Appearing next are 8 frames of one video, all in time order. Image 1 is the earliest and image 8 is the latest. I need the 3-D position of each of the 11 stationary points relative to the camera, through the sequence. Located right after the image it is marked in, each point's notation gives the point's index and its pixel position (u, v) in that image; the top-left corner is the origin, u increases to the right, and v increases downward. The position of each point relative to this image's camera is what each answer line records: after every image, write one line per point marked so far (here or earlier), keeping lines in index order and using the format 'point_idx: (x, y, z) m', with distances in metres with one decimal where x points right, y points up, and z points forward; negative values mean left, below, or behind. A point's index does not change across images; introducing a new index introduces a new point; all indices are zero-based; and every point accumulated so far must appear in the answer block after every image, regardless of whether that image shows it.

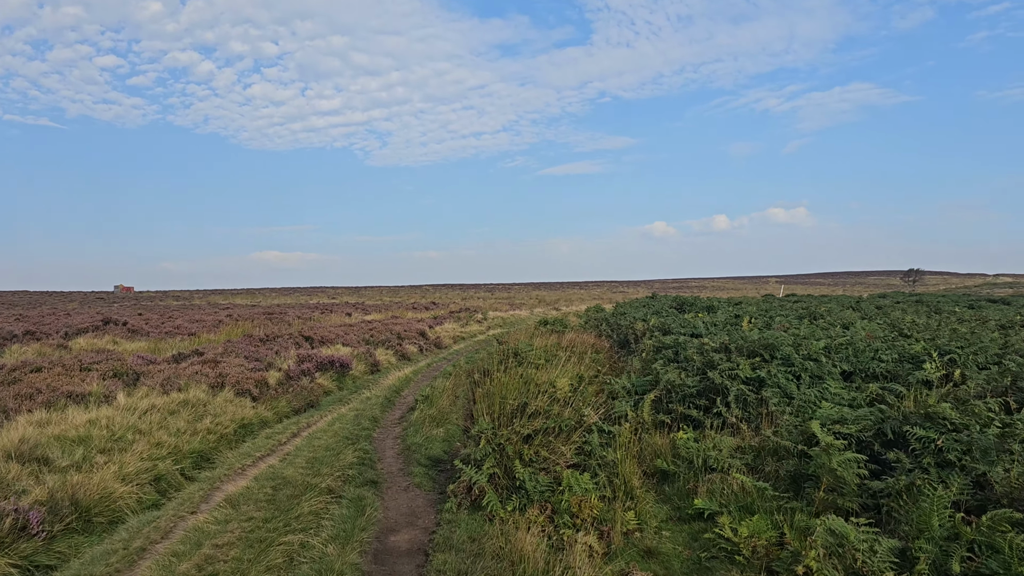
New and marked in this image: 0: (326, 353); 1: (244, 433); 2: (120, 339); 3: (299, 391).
0: (-3.6, -1.3, +15.4) m
1: (-2.9, -1.5, +8.5) m
2: (-9.5, -1.2, +19.4) m
3: (-2.9, -1.4, +10.9) m
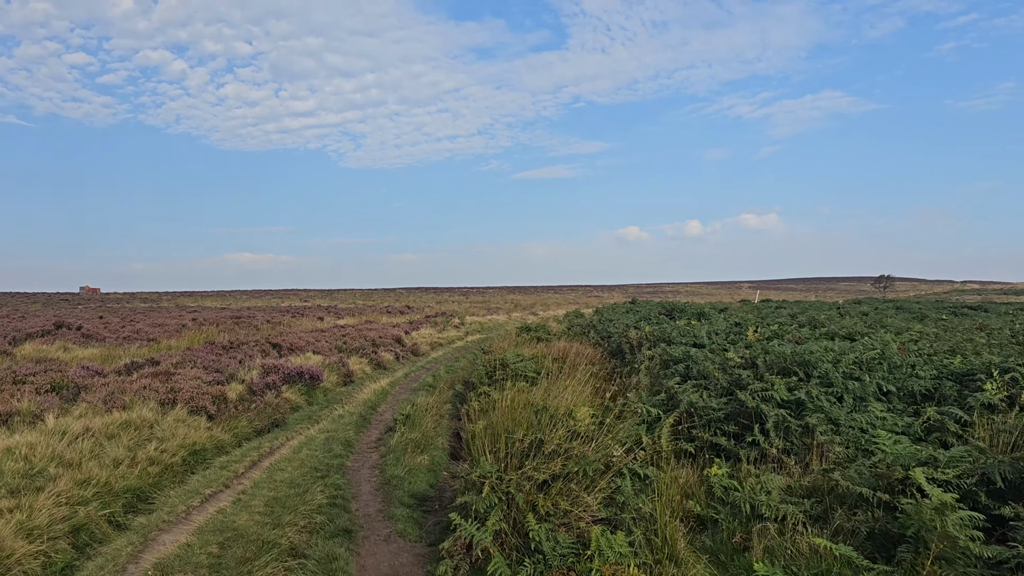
0: (-3.8, -1.3, +14.1) m
1: (-2.9, -1.6, +7.3) m
2: (-9.8, -1.3, +17.9) m
3: (-3.0, -1.5, +9.7) m
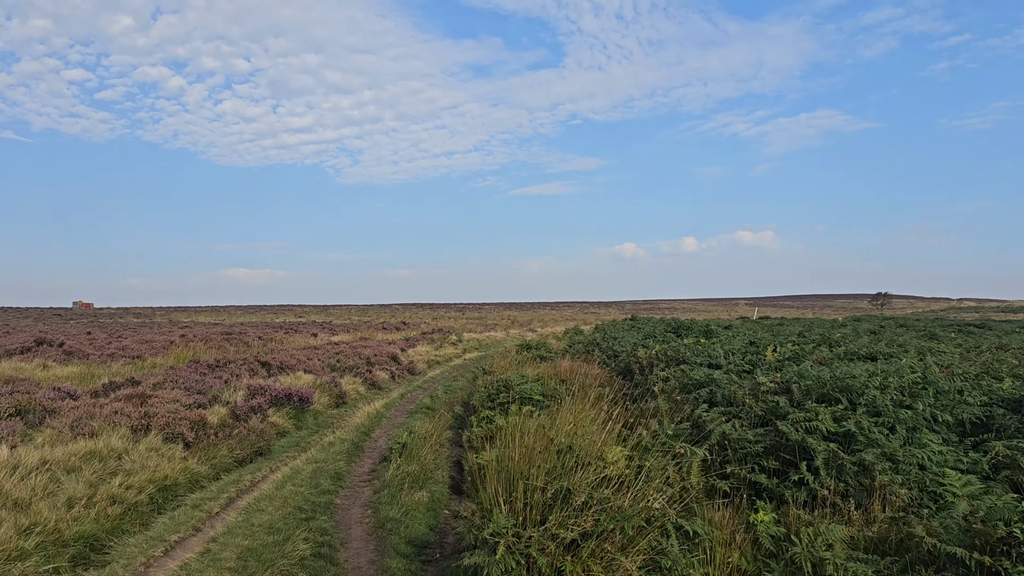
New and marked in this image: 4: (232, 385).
0: (-3.8, -1.6, +13.3) m
1: (-2.8, -1.7, +6.5) m
2: (-9.8, -1.6, +17.1) m
3: (-3.0, -1.6, +8.9) m
4: (-4.4, -1.5, +12.8) m
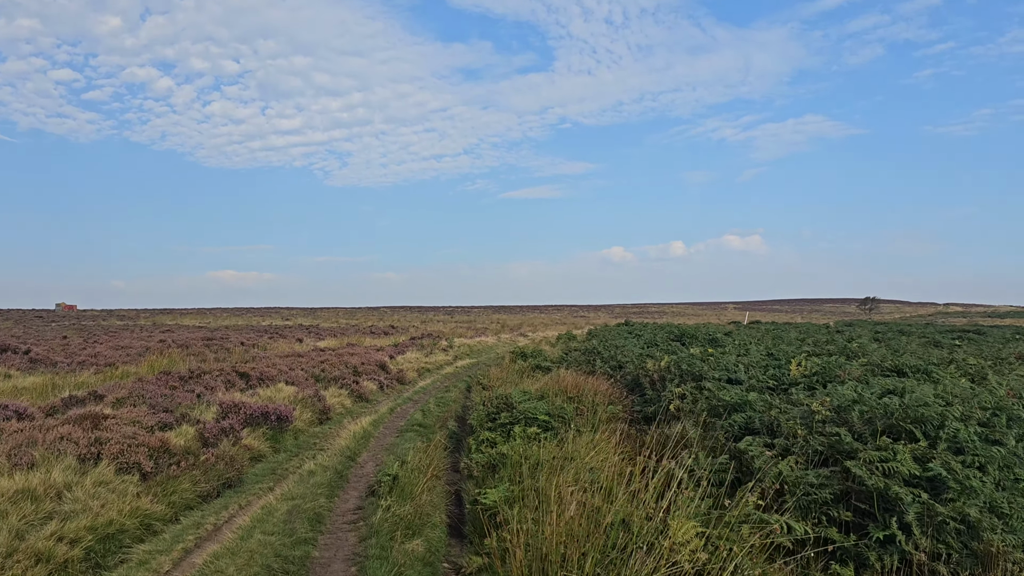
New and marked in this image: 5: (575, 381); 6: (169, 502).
0: (-3.8, -1.7, +12.2) m
1: (-2.7, -1.8, +5.4) m
2: (-9.9, -1.7, +15.9) m
3: (-2.9, -1.7, +7.8) m
4: (-4.5, -1.6, +11.7) m
5: (+1.0, -1.5, +12.7) m
6: (-2.8, -1.8, +6.6) m
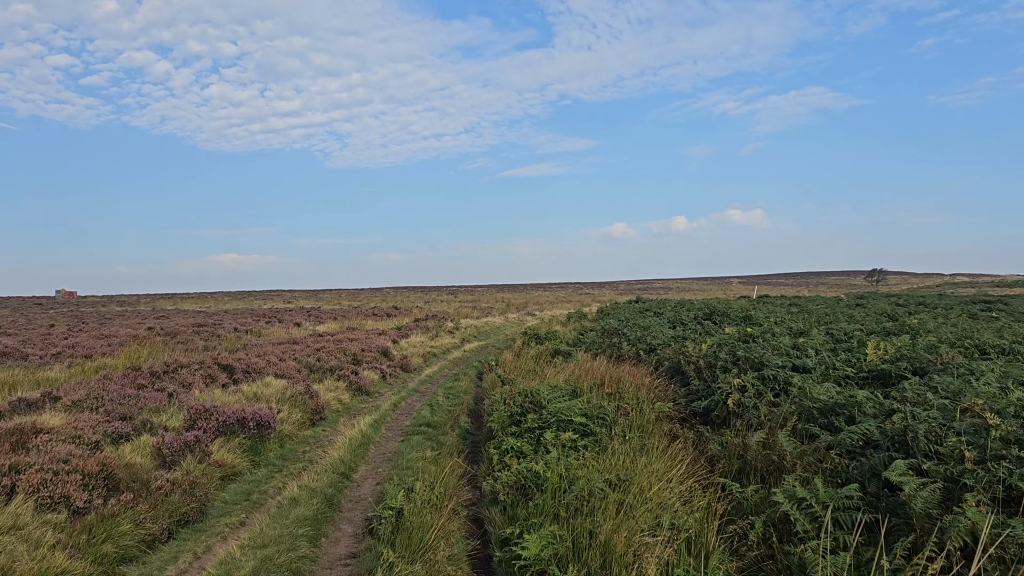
0: (-3.5, -1.4, +10.5) m
1: (-2.5, -1.7, +3.7) m
2: (-9.6, -1.4, +14.3) m
3: (-2.6, -1.5, +6.1) m
4: (-4.2, -1.4, +10.0) m
5: (+1.3, -1.1, +11.0) m
6: (-2.6, -1.6, +4.9) m
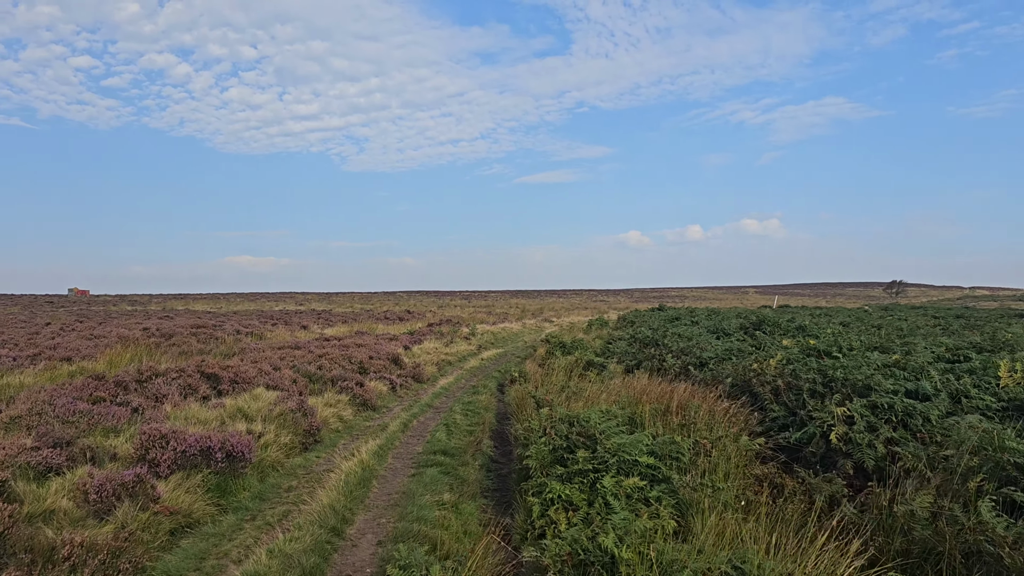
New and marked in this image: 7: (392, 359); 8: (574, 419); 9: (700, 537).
0: (-3.1, -1.4, +8.8) m
1: (-2.2, -1.6, +1.9) m
2: (-9.1, -1.3, +12.6) m
3: (-2.3, -1.5, +4.3) m
4: (-3.8, -1.3, +8.2) m
5: (+1.7, -1.1, +9.1) m
6: (-2.3, -1.5, +3.1) m
7: (-2.5, -1.5, +16.9) m
8: (+0.5, -1.1, +6.9) m
9: (+1.0, -1.3, +4.4) m
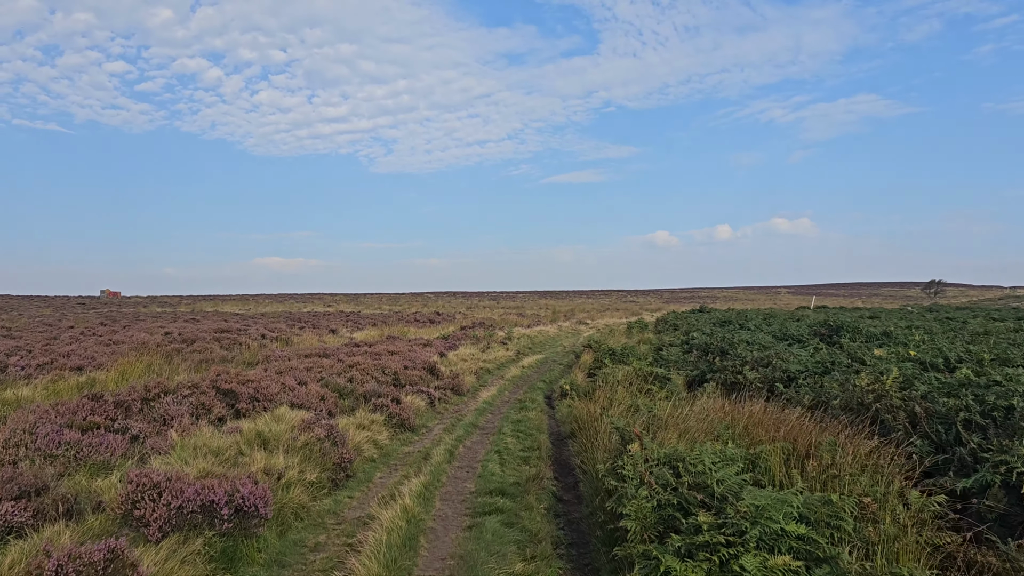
0: (-2.5, -1.4, +7.4) m
1: (-1.8, -1.6, +0.5) m
2: (-8.4, -1.4, +11.4) m
3: (-1.8, -1.5, +2.9) m
4: (-3.2, -1.4, +6.8) m
5: (+2.3, -1.2, +7.6) m
6: (-1.8, -1.6, +1.7) m
7: (-1.6, -1.6, +15.5) m
8: (+1.1, -1.2, +5.4) m
9: (+1.5, -1.3, +2.9) m
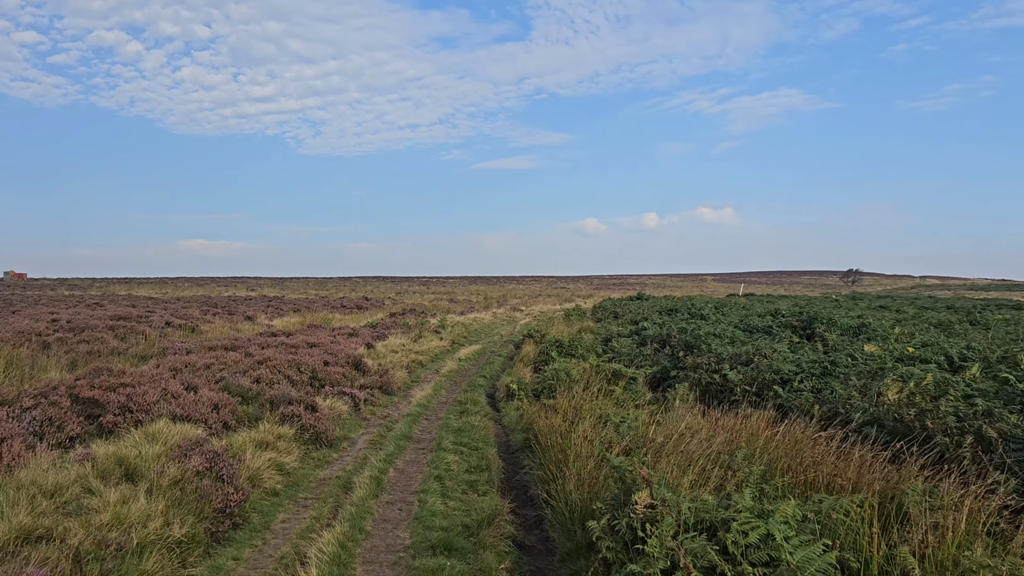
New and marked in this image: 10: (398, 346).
0: (-2.9, -1.3, +5.3) m
1: (-1.6, -1.6, -1.5) m
2: (-9.0, -1.1, +8.8) m
3: (-1.8, -1.5, +0.9) m
4: (-3.5, -1.2, +4.7) m
5: (+2.0, -1.1, +5.9) m
6: (-1.7, -1.6, -0.3) m
7: (-2.7, -1.3, +13.5) m
8: (+0.9, -1.1, +3.6) m
9: (+1.5, -1.3, +1.2) m
10: (-2.6, -1.3, +18.3) m
